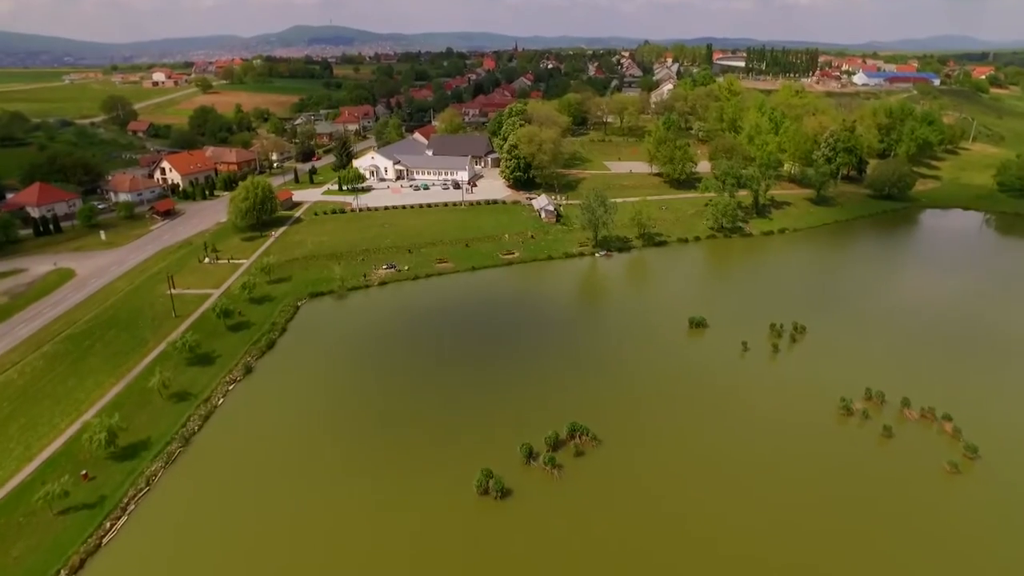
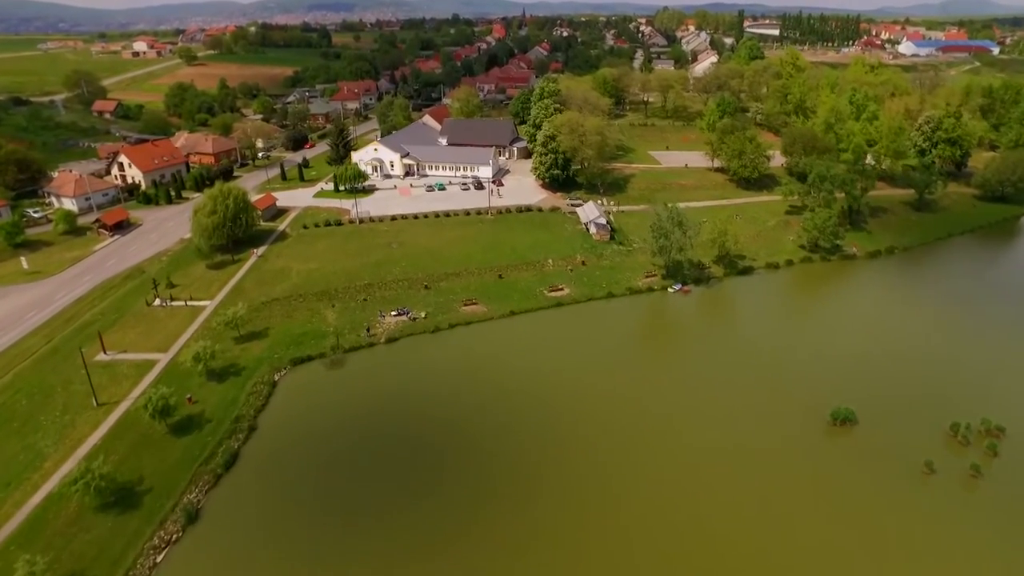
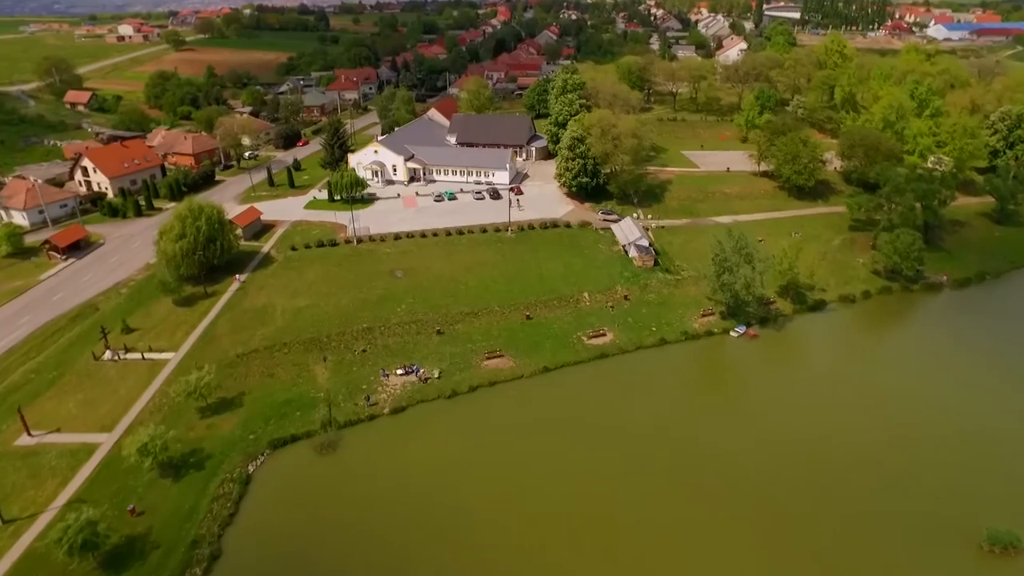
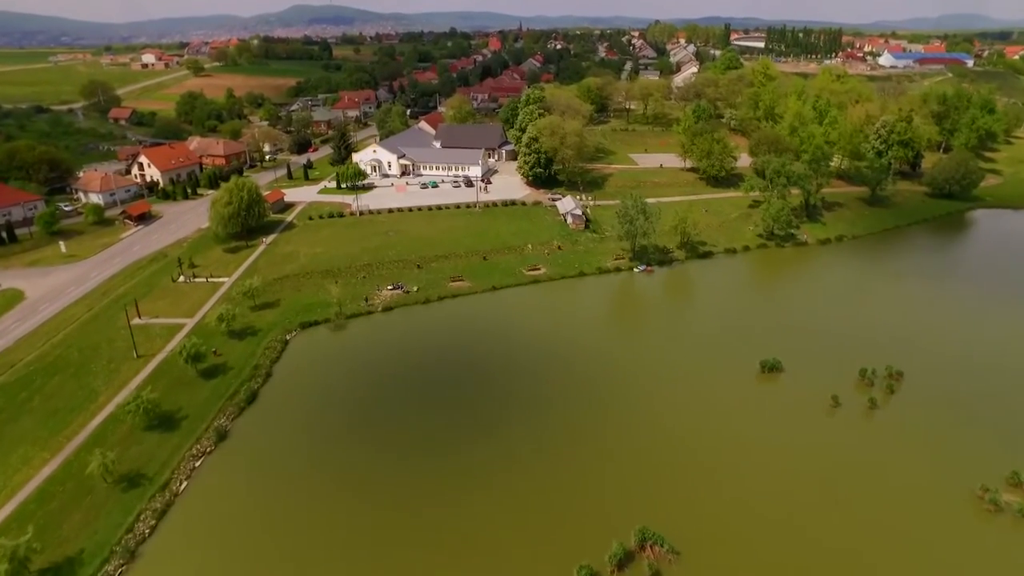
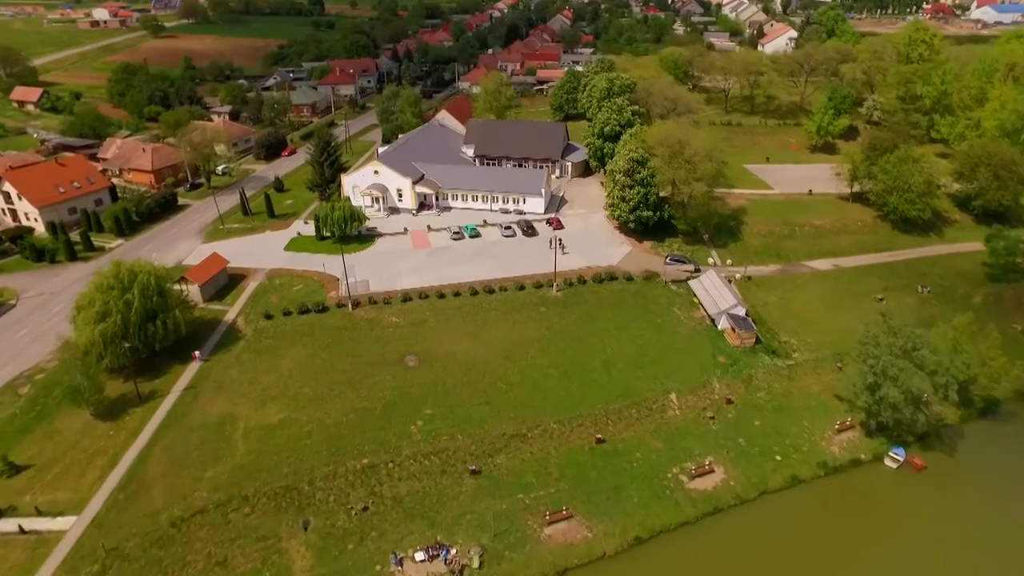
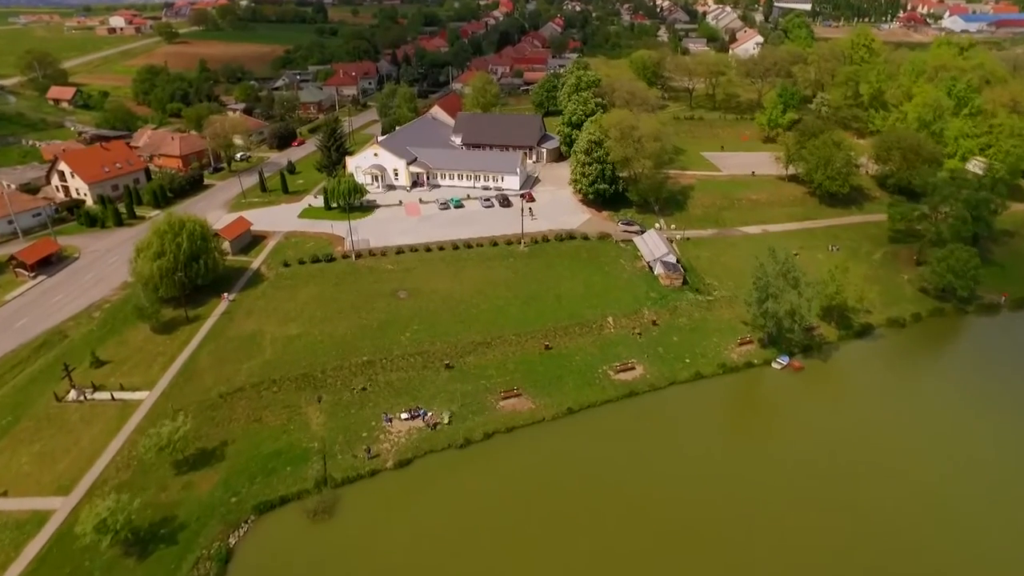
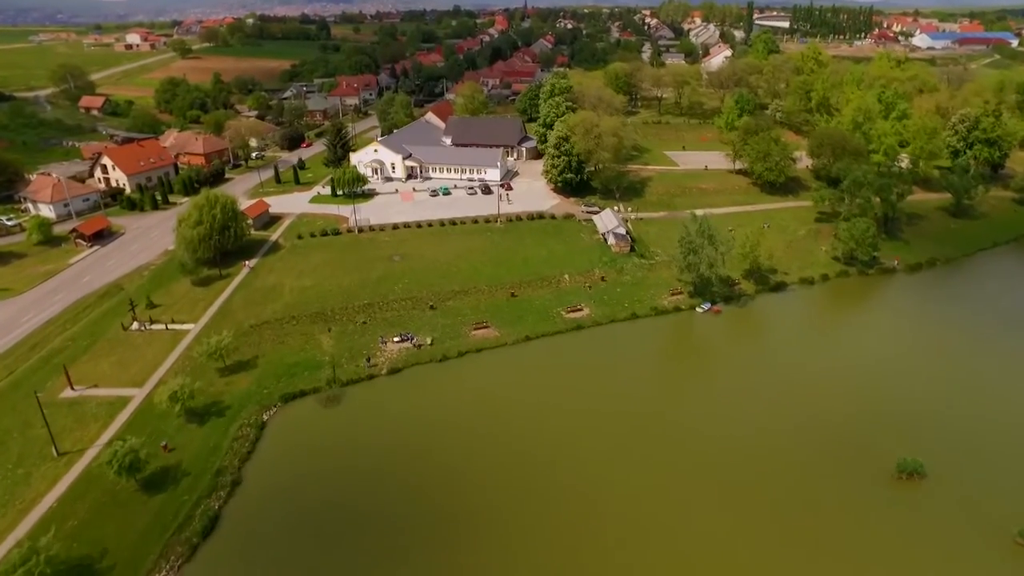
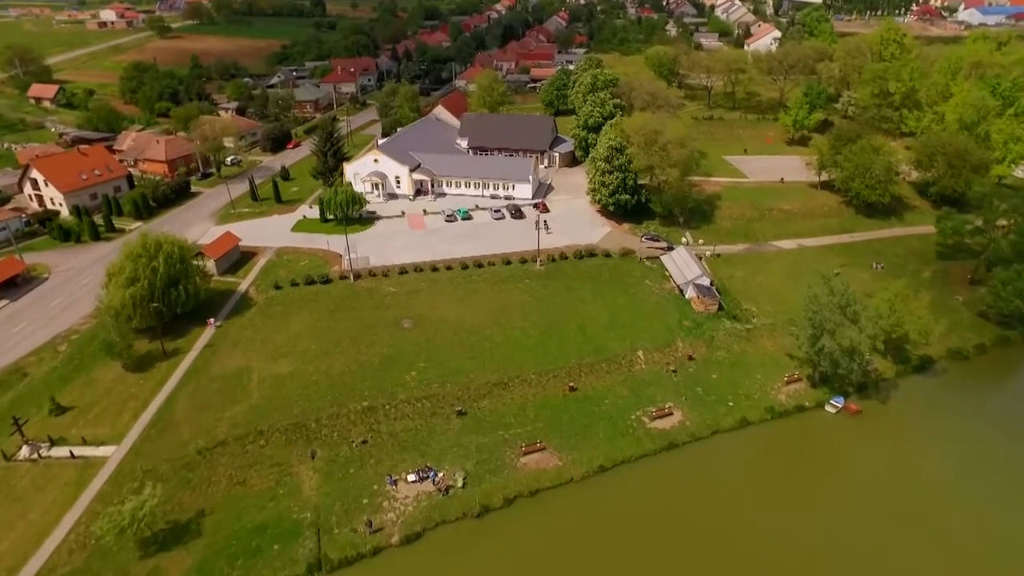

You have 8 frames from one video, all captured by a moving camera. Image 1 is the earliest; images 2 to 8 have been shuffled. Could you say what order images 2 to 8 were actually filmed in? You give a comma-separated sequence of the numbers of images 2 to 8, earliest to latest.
4, 2, 7, 3, 6, 8, 5
